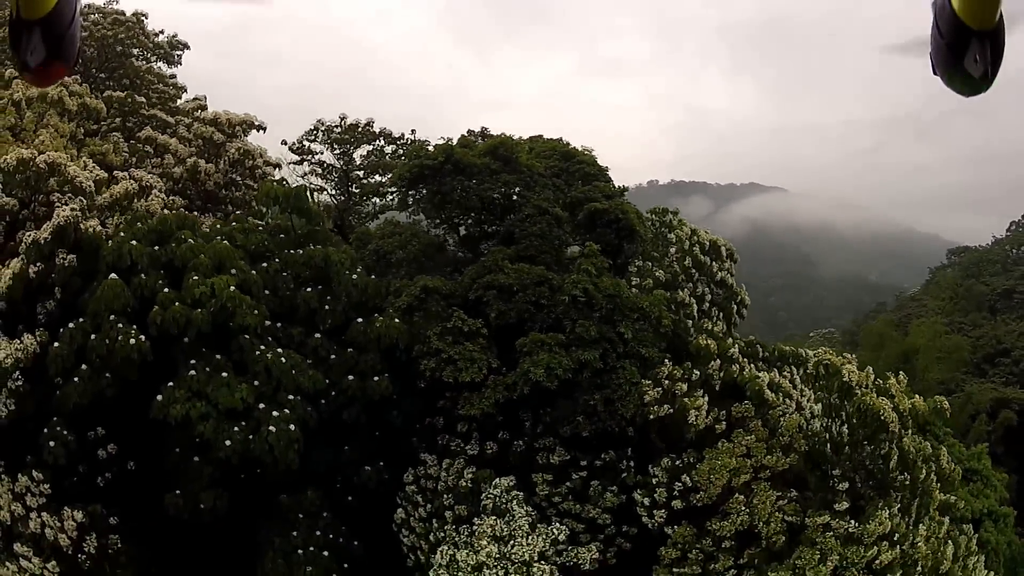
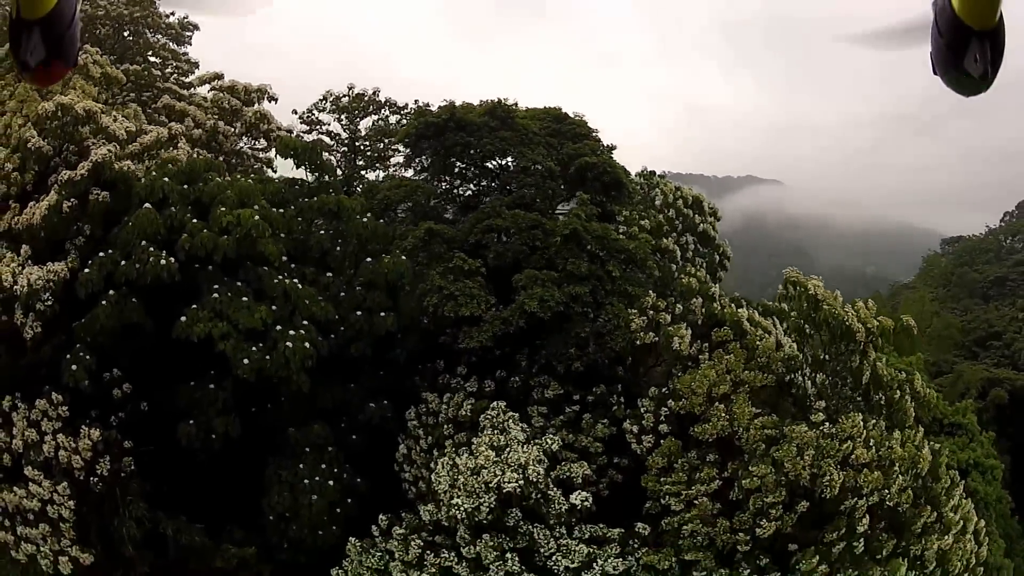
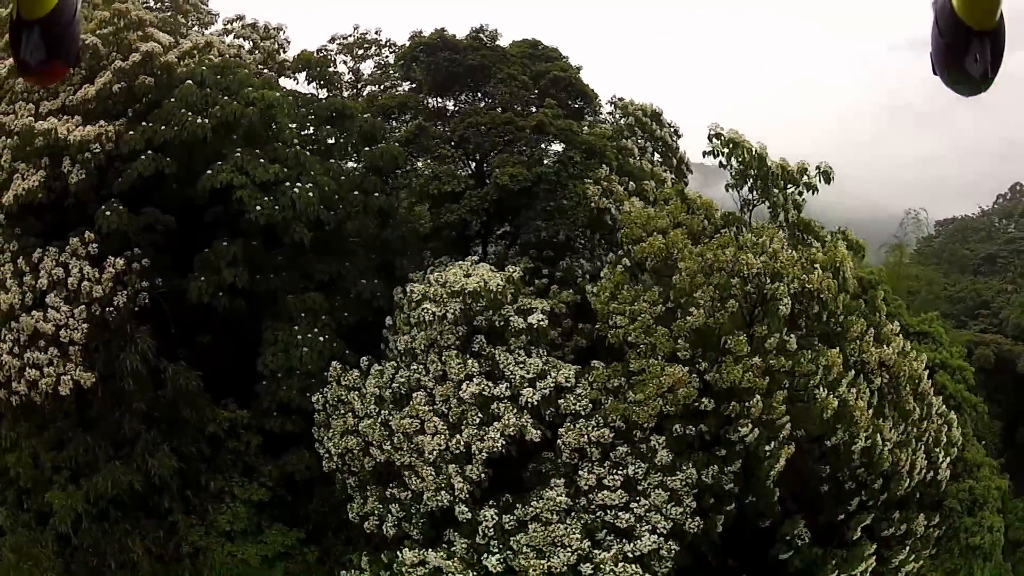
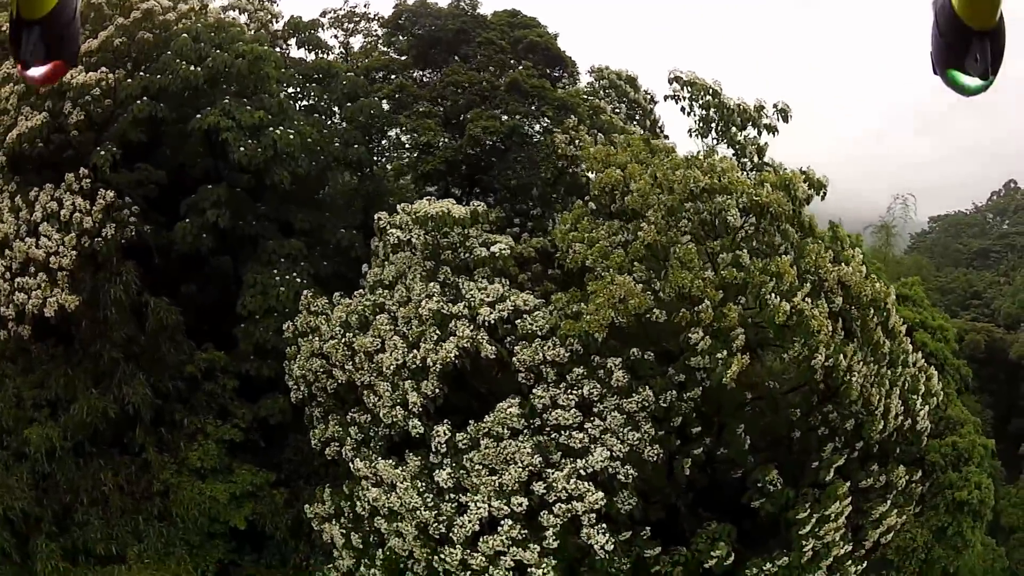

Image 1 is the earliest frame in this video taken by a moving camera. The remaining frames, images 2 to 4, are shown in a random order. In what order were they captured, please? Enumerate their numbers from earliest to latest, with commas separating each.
2, 3, 4
